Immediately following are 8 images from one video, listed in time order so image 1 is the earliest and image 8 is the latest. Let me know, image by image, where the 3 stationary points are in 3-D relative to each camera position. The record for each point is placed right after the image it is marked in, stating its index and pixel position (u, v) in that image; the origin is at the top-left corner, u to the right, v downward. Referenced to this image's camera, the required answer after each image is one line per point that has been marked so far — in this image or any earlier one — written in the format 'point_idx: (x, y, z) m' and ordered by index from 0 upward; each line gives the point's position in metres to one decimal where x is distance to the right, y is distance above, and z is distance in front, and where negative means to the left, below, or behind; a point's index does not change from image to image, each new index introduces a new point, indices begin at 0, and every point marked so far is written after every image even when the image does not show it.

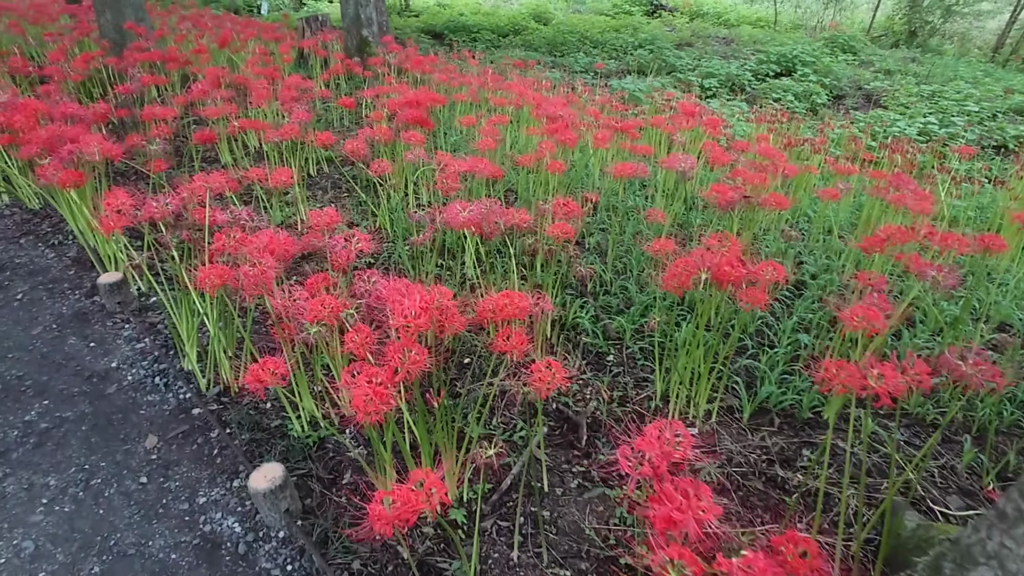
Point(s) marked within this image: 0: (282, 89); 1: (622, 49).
0: (-1.8, +1.5, +4.5) m
1: (+2.2, +4.9, +12.2) m
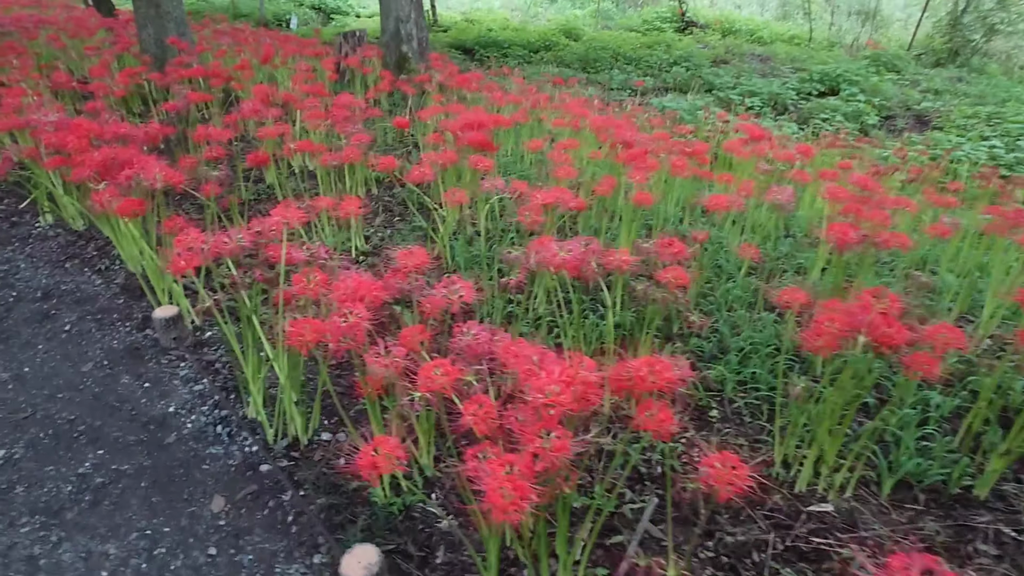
0: (-1.3, +1.3, +4.4) m
1: (+2.9, +4.5, +12.1) m
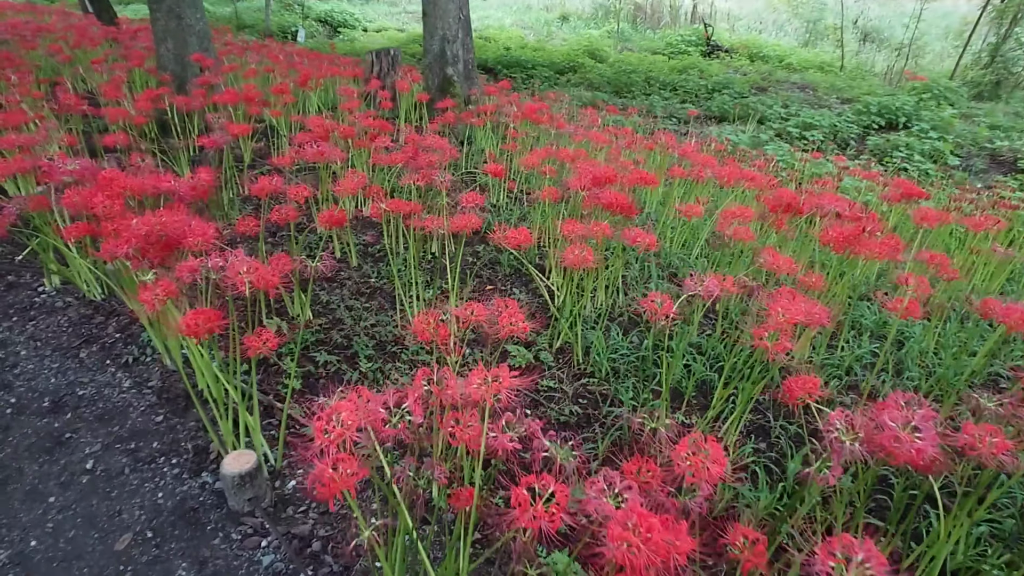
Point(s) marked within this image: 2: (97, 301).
0: (-0.6, +0.8, +3.6) m
1: (+3.5, +3.8, +11.4) m
2: (-2.2, -0.1, +3.1) m
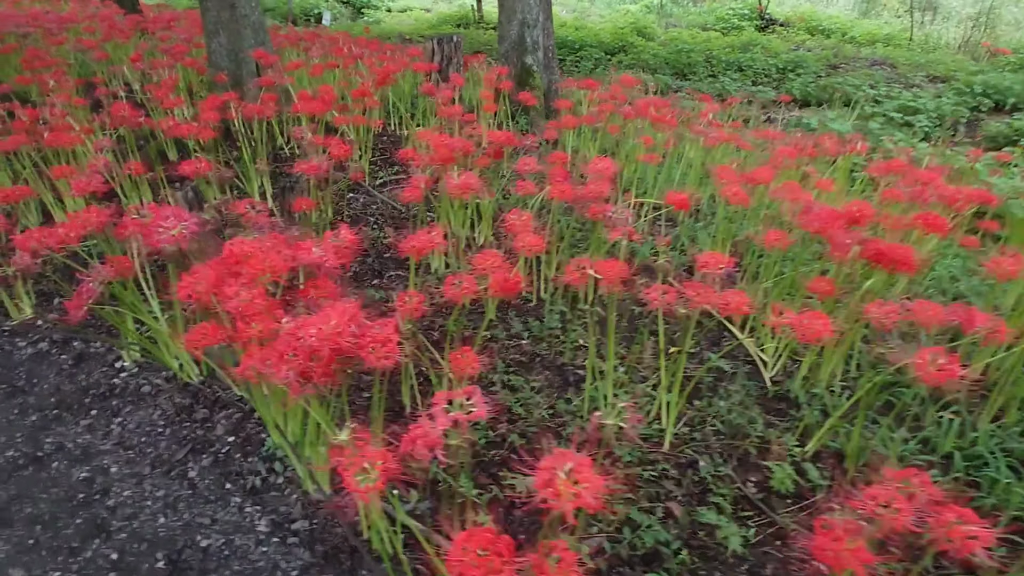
0: (+0.3, +0.5, +2.8) m
1: (+4.5, +3.8, +10.5) m
2: (-1.3, -0.4, +2.5) m
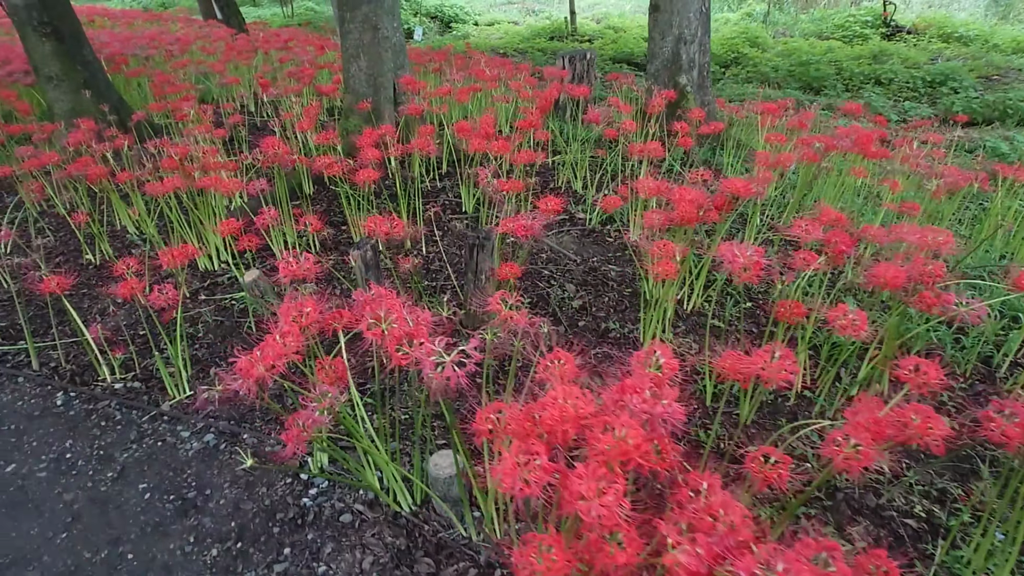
0: (+1.3, +0.1, +2.2) m
1: (+6.4, +3.2, +9.4) m
2: (-0.4, -0.7, +1.9) m
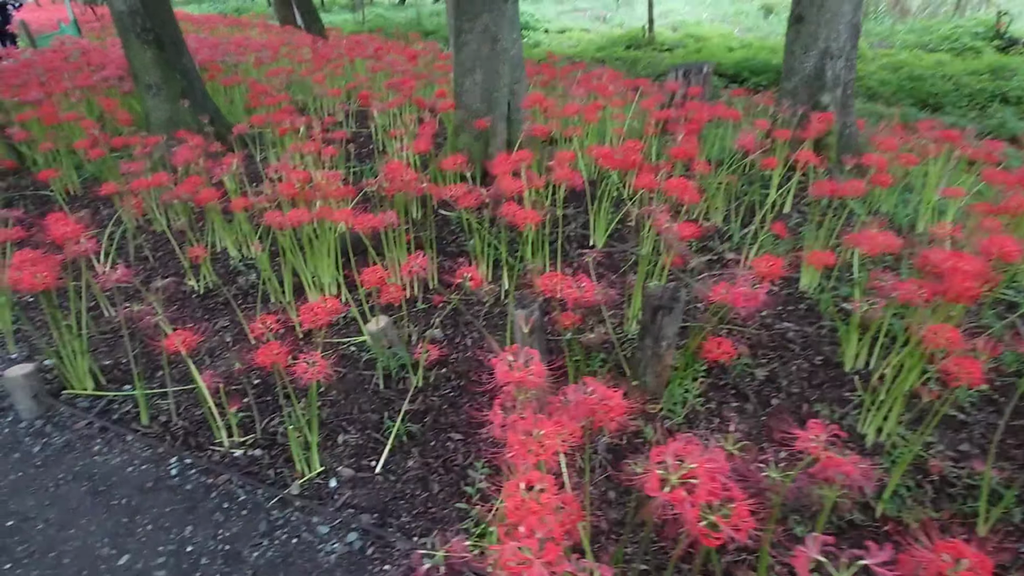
0: (+2.0, -0.2, +1.6) m
1: (+7.7, +2.6, +8.4) m
2: (+0.3, -1.0, +1.5) m
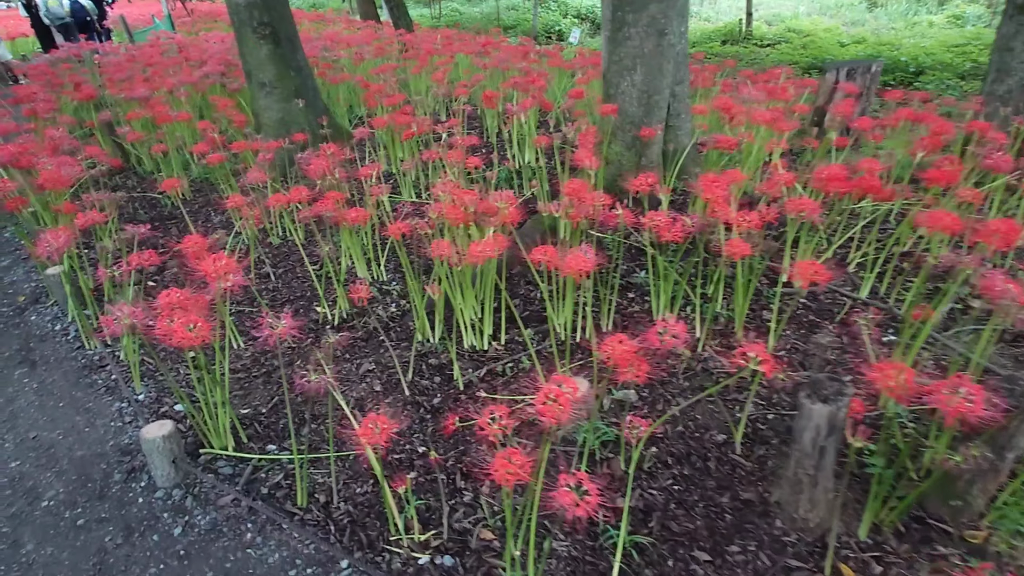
0: (+2.7, -0.5, +0.8) m
1: (+9.1, +2.1, +7.1) m
2: (+1.0, -1.2, +0.8) m
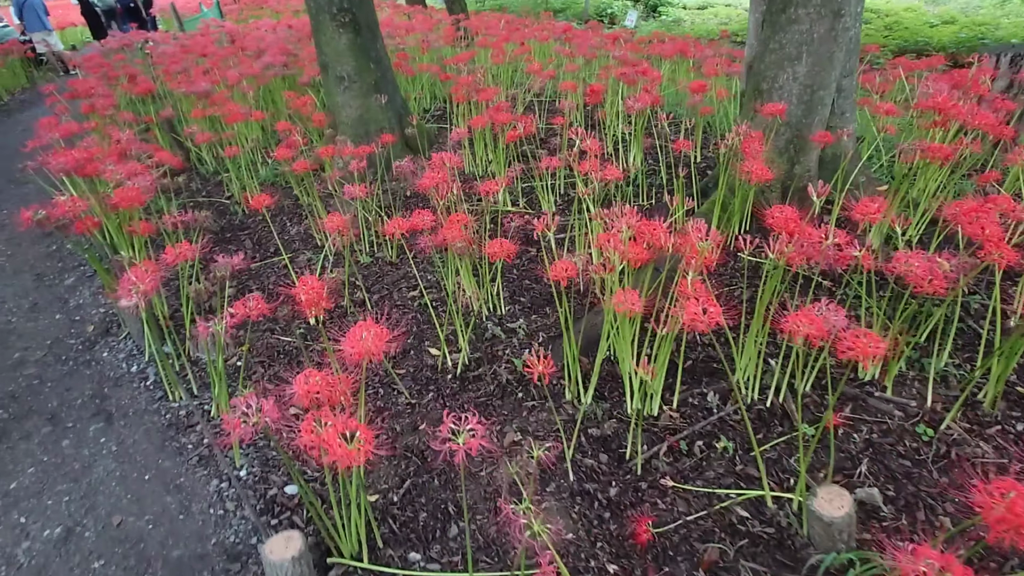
0: (+3.3, -0.8, +0.1) m
1: (+10.0, +1.9, +6.0) m
2: (+1.6, -1.5, +0.3) m
